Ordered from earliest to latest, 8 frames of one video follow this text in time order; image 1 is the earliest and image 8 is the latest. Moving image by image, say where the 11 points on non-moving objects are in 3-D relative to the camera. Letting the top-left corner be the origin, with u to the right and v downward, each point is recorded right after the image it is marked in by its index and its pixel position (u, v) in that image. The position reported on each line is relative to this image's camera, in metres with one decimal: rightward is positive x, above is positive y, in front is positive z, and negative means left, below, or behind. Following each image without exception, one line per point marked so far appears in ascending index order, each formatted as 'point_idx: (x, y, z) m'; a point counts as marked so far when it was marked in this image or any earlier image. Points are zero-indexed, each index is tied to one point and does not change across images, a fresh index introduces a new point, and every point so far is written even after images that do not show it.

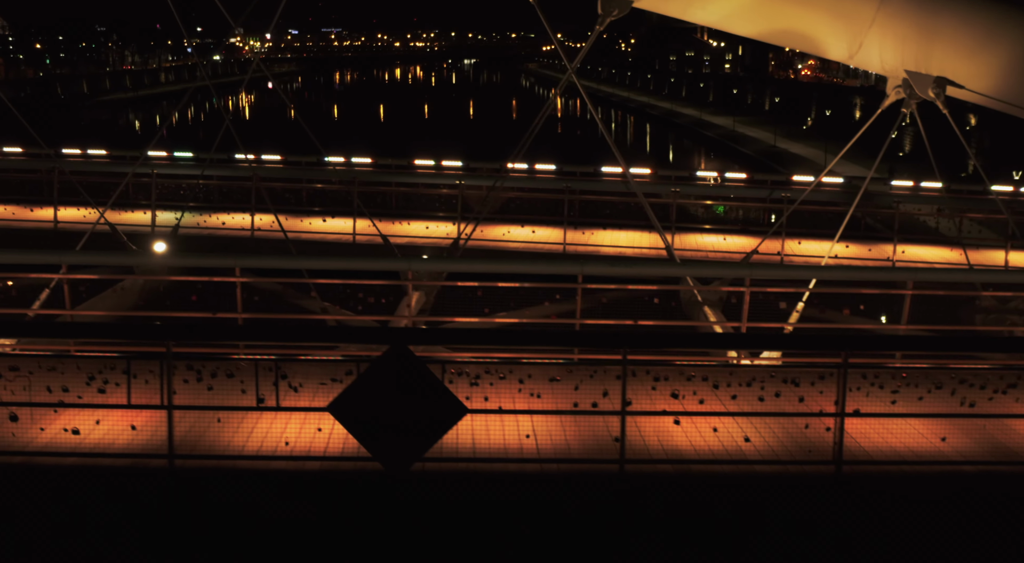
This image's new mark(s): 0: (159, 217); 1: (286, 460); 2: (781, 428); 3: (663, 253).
0: (-3.4, +0.7, +8.5) m
1: (-1.0, -0.8, +4.0) m
2: (+1.2, -0.7, +4.1) m
3: (+1.3, +0.3, +7.9) m
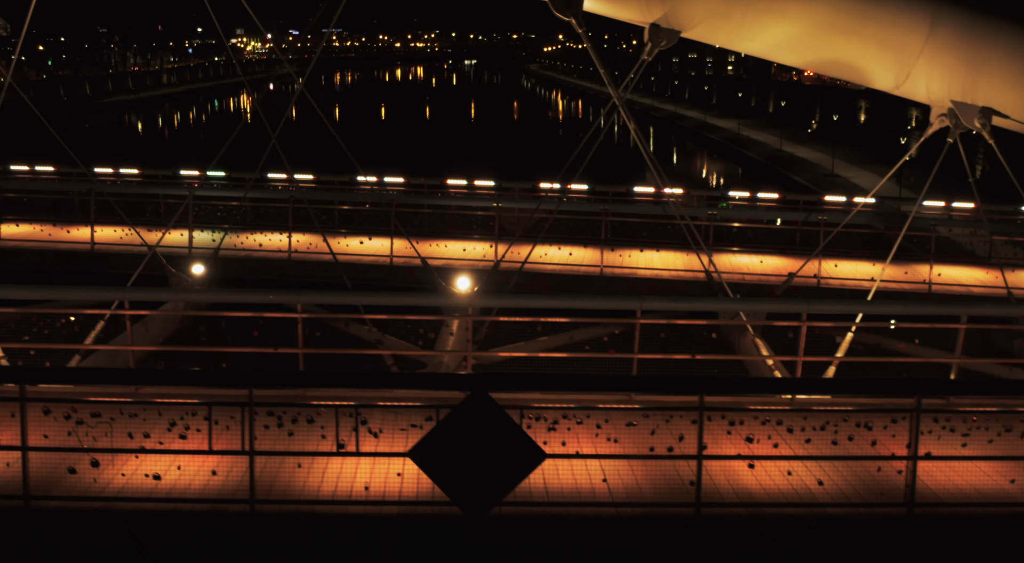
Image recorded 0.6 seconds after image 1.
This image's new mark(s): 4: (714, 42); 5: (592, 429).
0: (-3.1, +0.4, +8.5) m
1: (-0.7, -1.0, +4.0) m
2: (+1.6, -0.9, +4.1) m
3: (+1.7, +0.1, +7.9) m
4: (+1.5, +1.7, +6.4) m
5: (+0.4, -0.7, +4.2) m
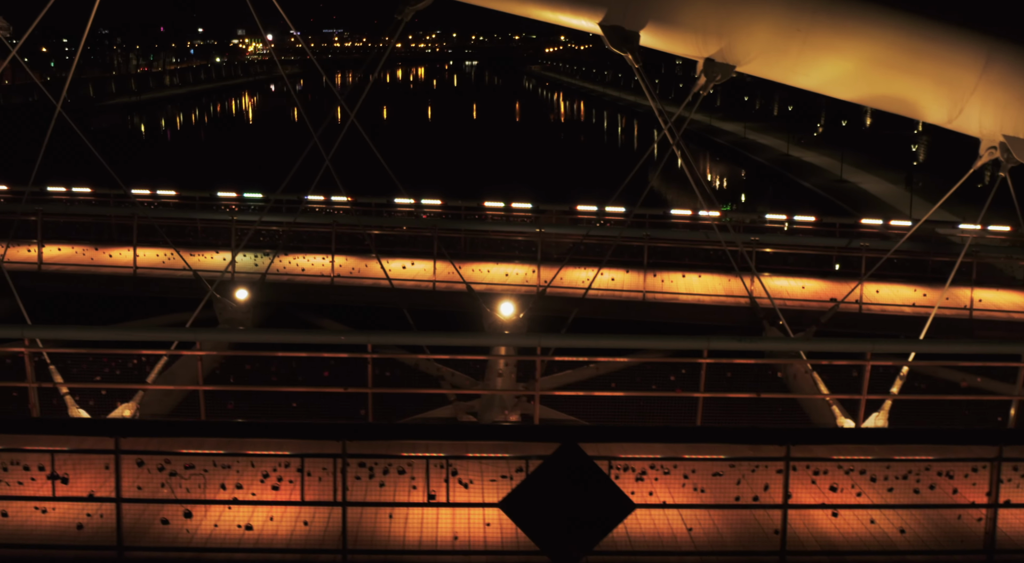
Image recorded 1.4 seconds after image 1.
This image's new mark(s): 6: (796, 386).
0: (-2.7, +0.2, +8.6) m
1: (-0.3, -1.3, +4.1) m
2: (+2.0, -1.1, +4.2) m
3: (+2.1, -0.2, +7.9) m
4: (+1.9, +1.5, +6.4) m
5: (+0.8, -1.0, +4.2) m
6: (+1.9, -0.7, +5.9) m
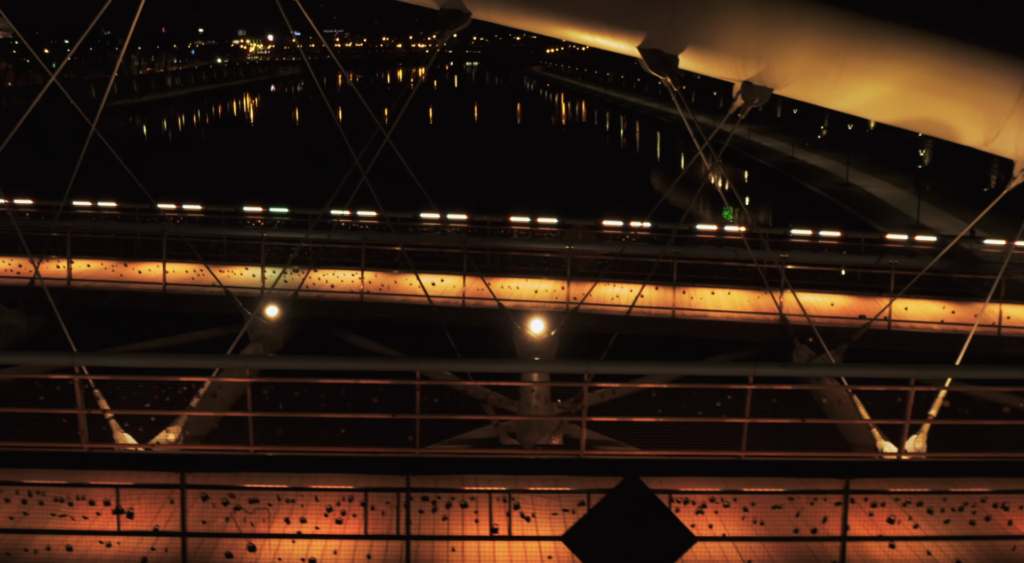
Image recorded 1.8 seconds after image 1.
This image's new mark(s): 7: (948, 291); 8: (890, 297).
0: (-2.4, +0.1, +8.6) m
1: (0.0, -1.4, +4.1) m
2: (+2.3, -1.3, +4.2) m
3: (+2.4, -0.3, +8.0) m
4: (+2.2, +1.3, +6.4) m
5: (+1.1, -1.1, +4.2) m
6: (+2.2, -0.9, +5.9) m
7: (+4.4, -0.1, +8.8) m
8: (+3.4, -0.1, +7.9) m
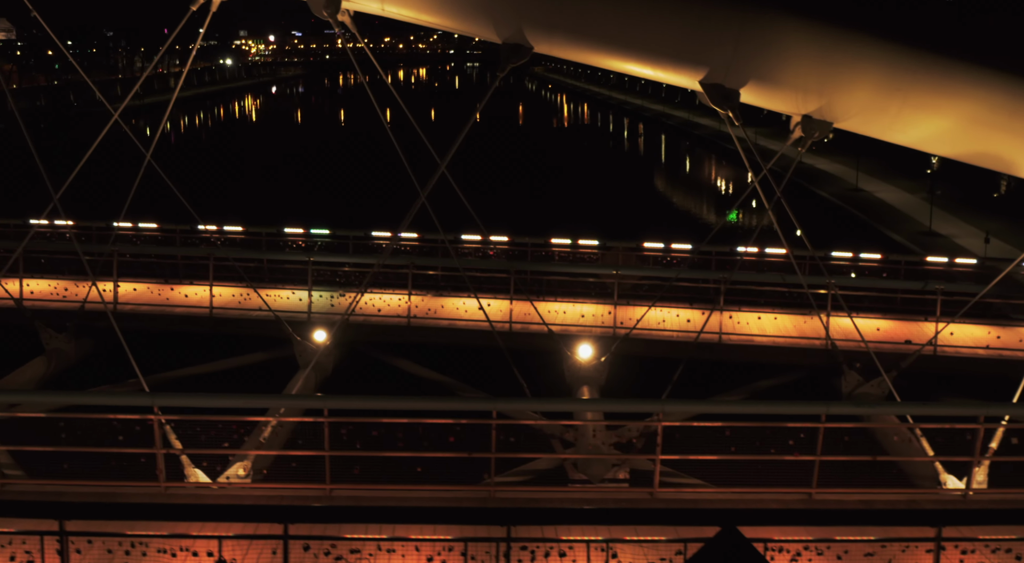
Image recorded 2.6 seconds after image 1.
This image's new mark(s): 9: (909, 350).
0: (-2.0, -0.2, +8.6) m
1: (+0.5, -1.7, +4.1) m
2: (+2.8, -1.6, +4.3) m
3: (+2.8, -0.6, +8.0) m
4: (+2.6, +1.1, +6.5) m
5: (+1.5, -1.4, +4.3) m
6: (+2.7, -1.1, +6.0) m
7: (+4.9, -0.3, +8.9) m
8: (+3.9, -0.4, +8.0) m
9: (+3.5, -0.6, +7.8) m
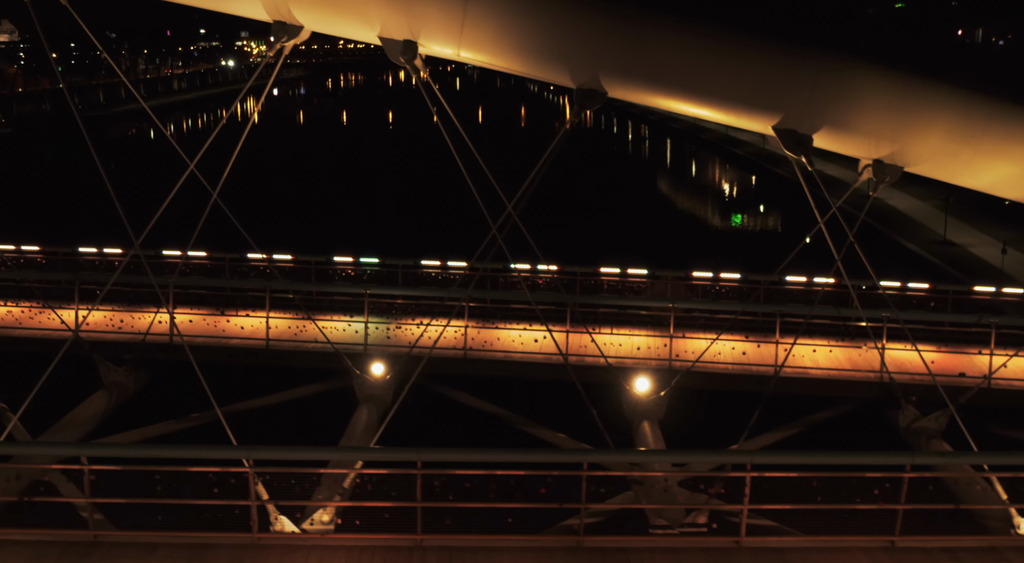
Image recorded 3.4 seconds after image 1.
0: (-1.4, -0.5, +8.7) m
1: (+1.0, -2.0, +4.2) m
2: (+3.3, -1.9, +4.3) m
3: (+3.4, -0.9, +8.1) m
4: (+3.2, +0.8, +6.5) m
5: (+2.1, -1.7, +4.4) m
6: (+3.2, -1.4, +6.1) m
7: (+5.4, -0.7, +9.0) m
8: (+4.4, -0.7, +8.0) m
9: (+4.1, -0.9, +7.9) m
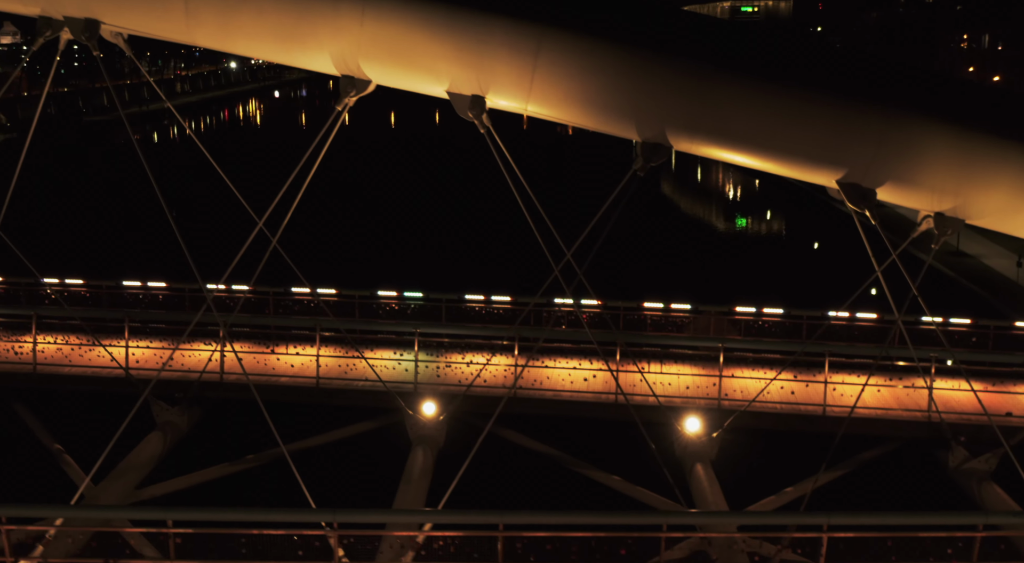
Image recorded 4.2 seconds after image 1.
0: (-0.9, -0.9, +8.7) m
1: (+1.5, -2.4, +4.3) m
2: (+3.8, -2.3, +4.4) m
3: (+3.9, -1.3, +8.2) m
4: (+3.7, +0.4, +6.6) m
5: (+2.6, -2.1, +4.4) m
6: (+3.7, -1.8, +6.1) m
7: (+5.9, -1.0, +9.0) m
8: (+4.9, -1.1, +8.1) m
9: (+4.6, -1.3, +8.0) m
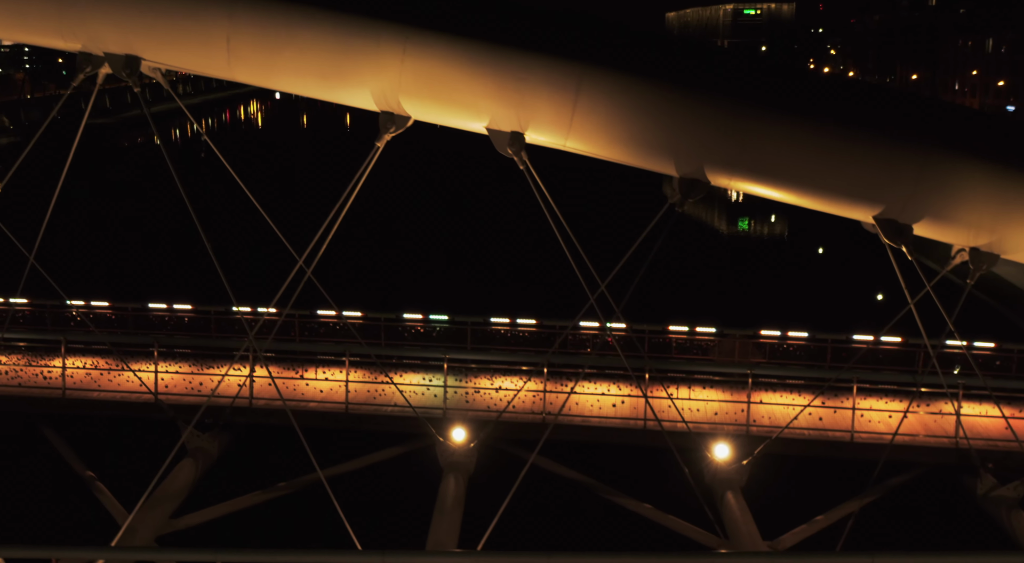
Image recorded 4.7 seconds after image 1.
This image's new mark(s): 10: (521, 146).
0: (-0.7, -1.1, +8.7) m
1: (+1.8, -2.7, +4.3) m
2: (+4.1, -2.5, +4.5) m
3: (+4.1, -1.5, +8.2) m
4: (+4.0, +0.1, +6.6) m
5: (+2.9, -2.3, +4.5) m
6: (+4.0, -2.1, +6.2) m
7: (+6.2, -1.3, +9.1) m
8: (+5.2, -1.3, +8.2) m
9: (+4.8, -1.6, +8.0) m
10: (+0.1, +1.0, +6.4) m
